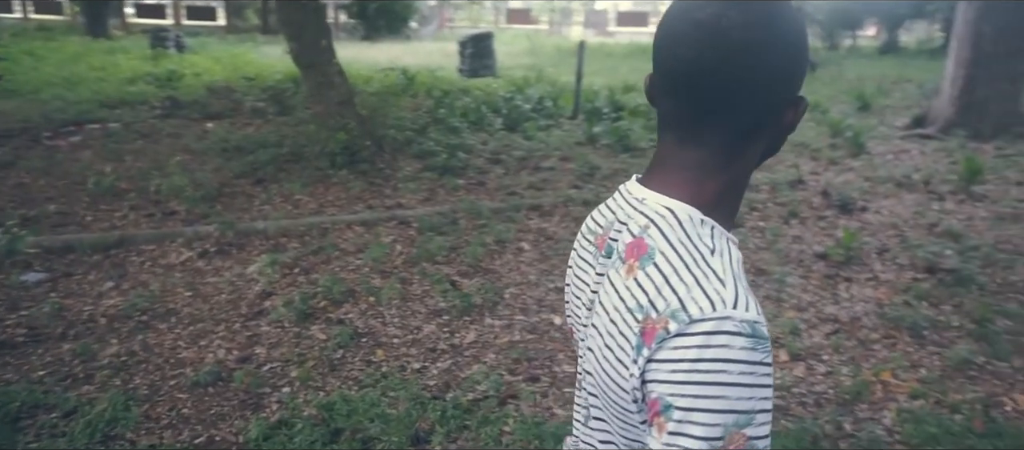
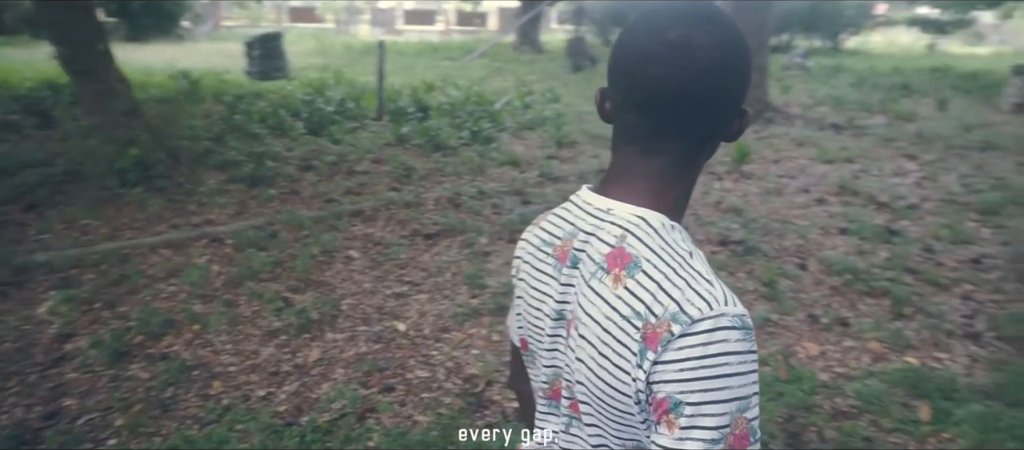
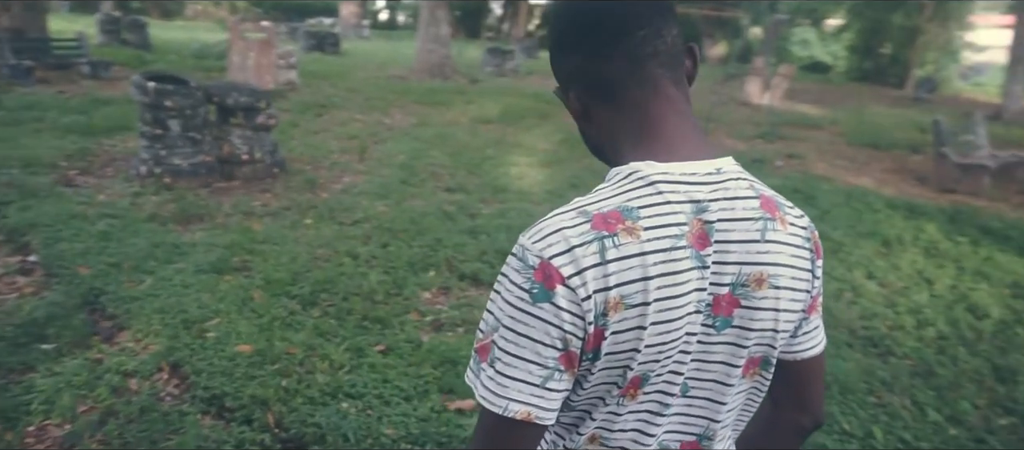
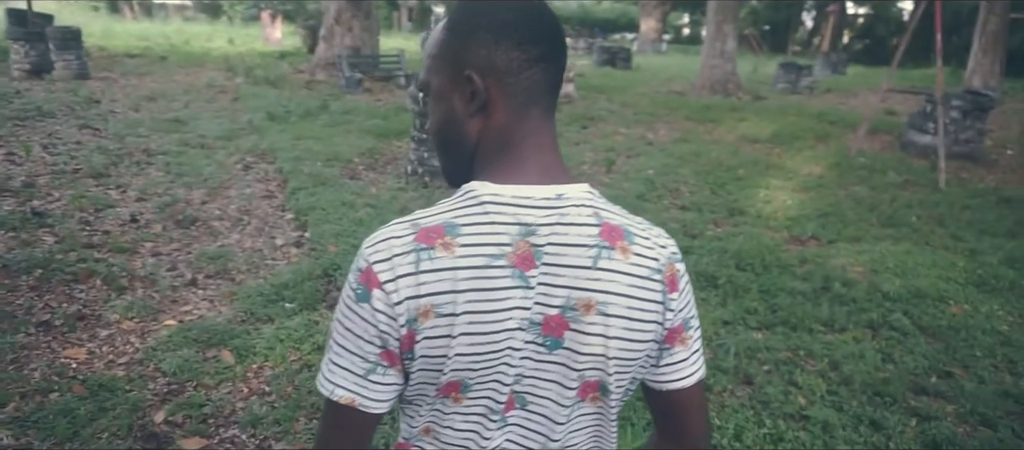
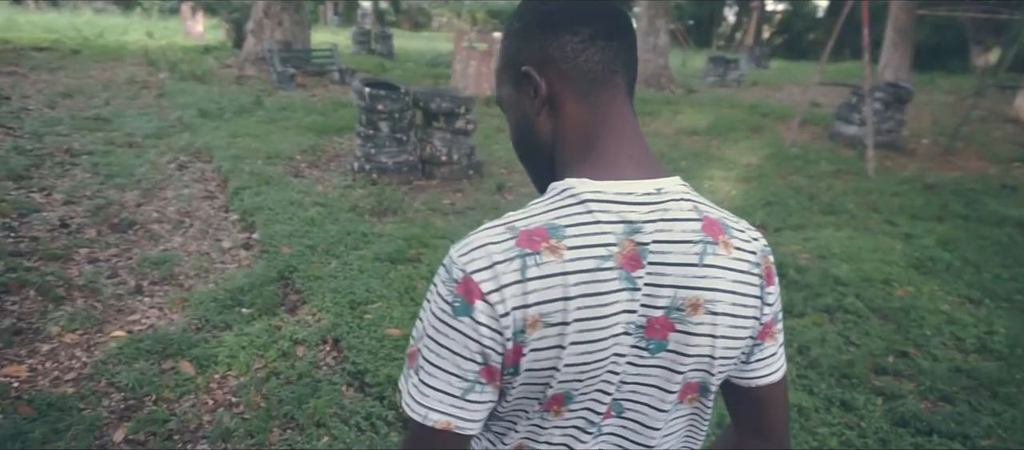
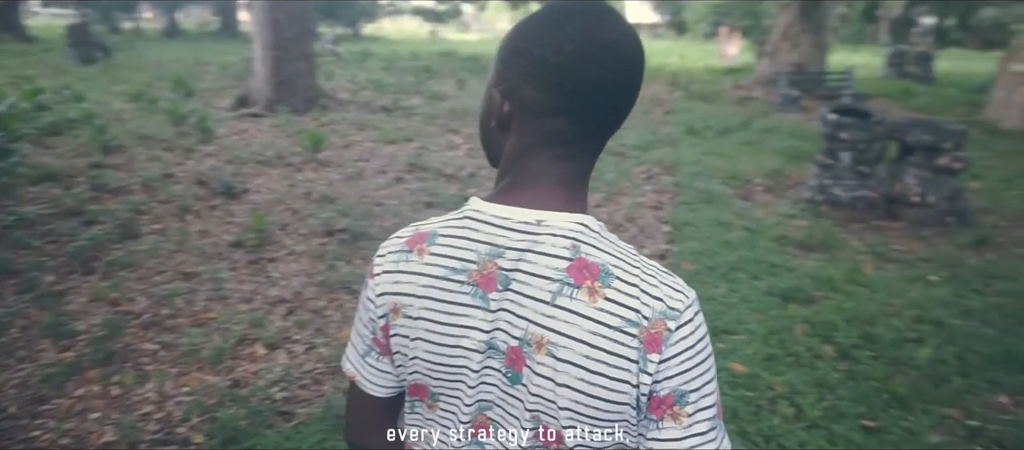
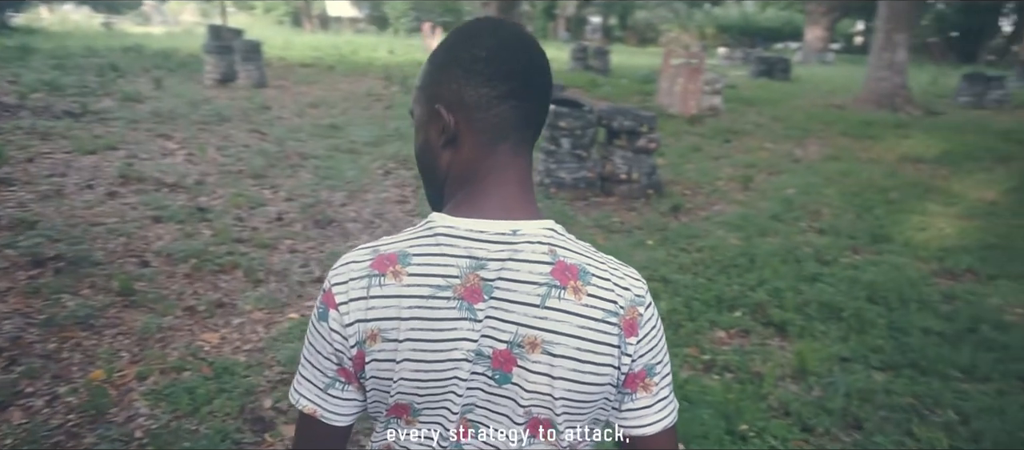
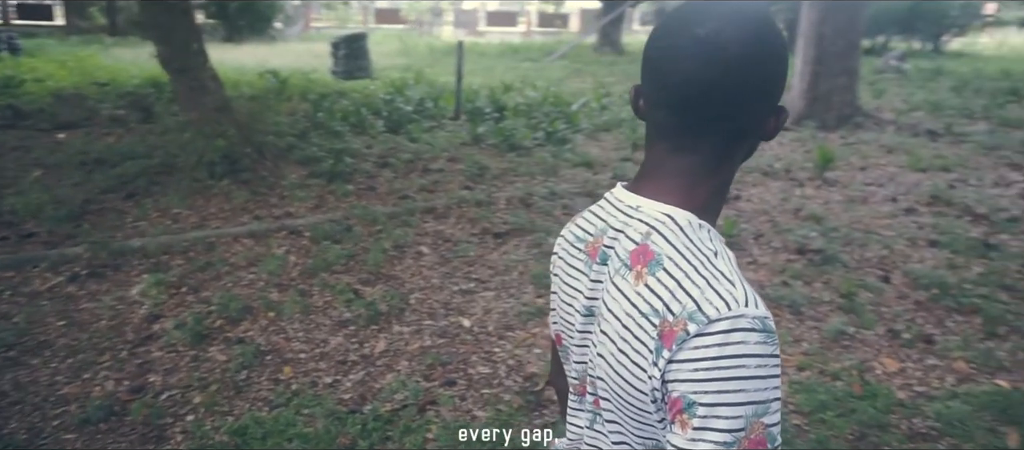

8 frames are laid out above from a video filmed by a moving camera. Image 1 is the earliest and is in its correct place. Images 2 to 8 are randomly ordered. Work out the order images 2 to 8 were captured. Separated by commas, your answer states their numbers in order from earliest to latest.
8, 2, 6, 7, 4, 5, 3
